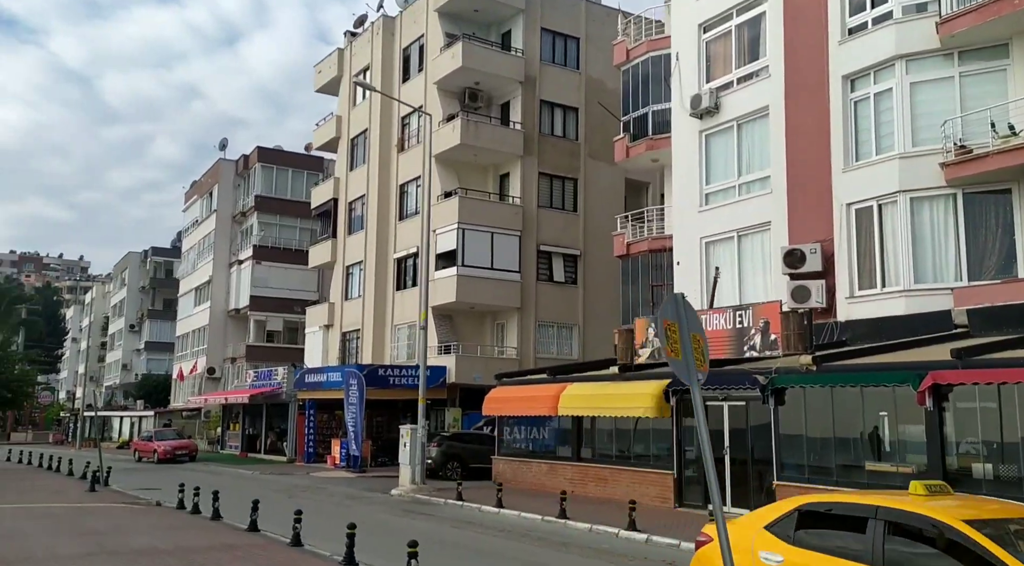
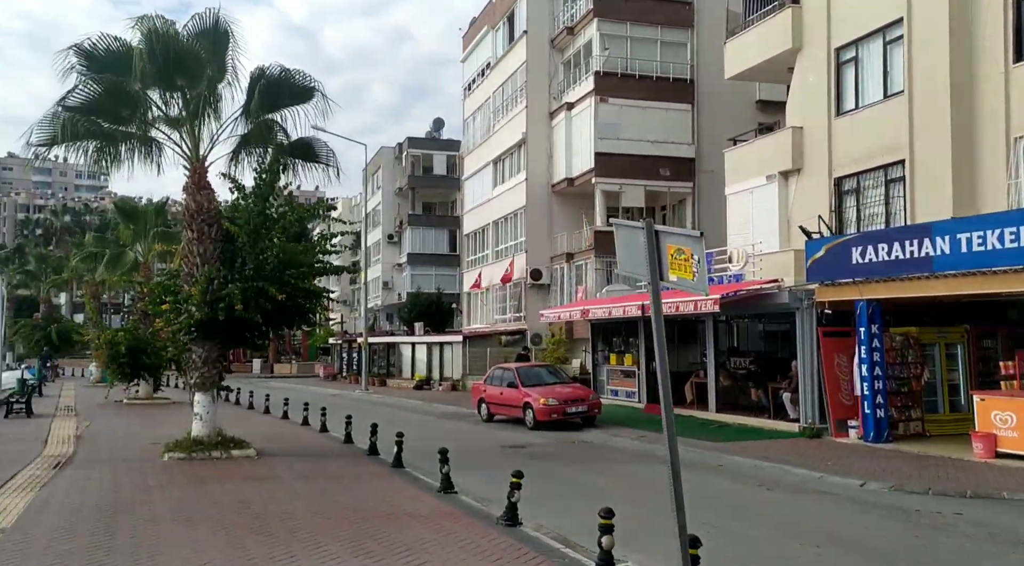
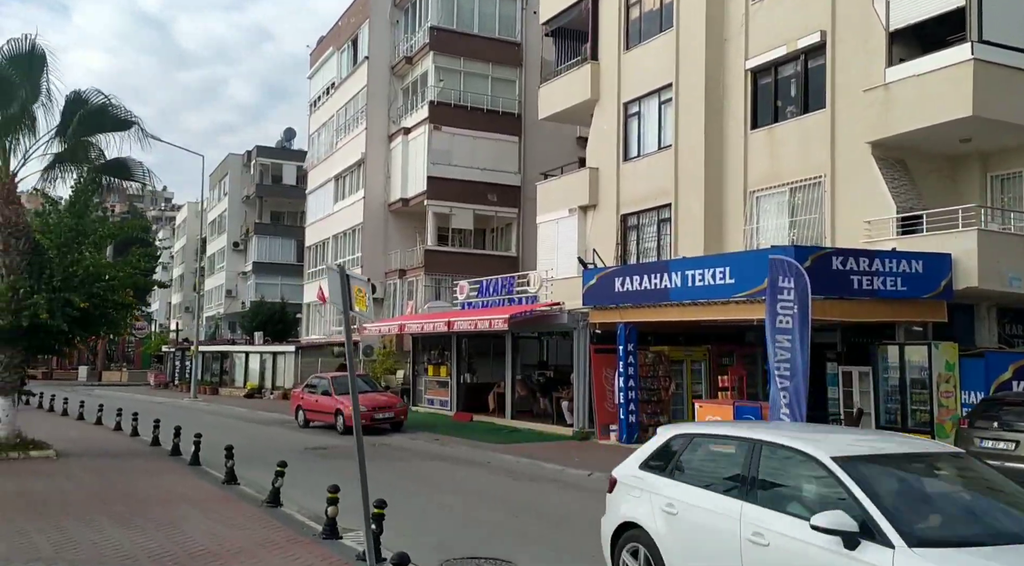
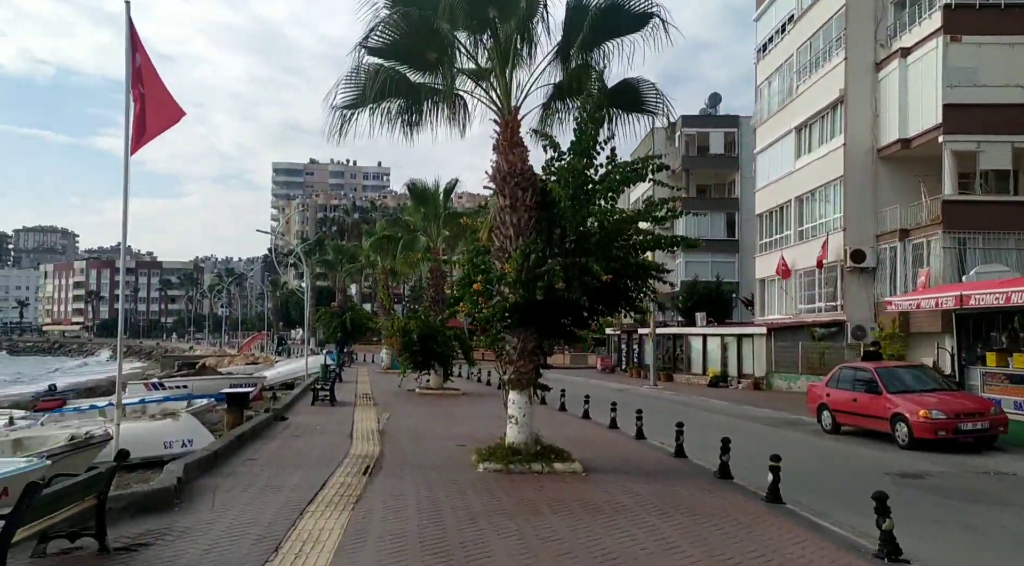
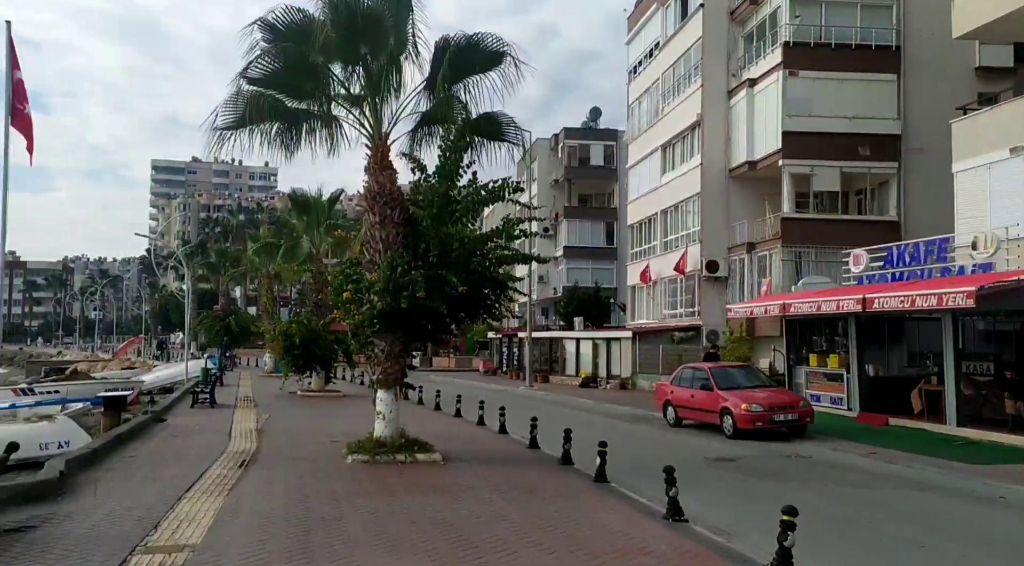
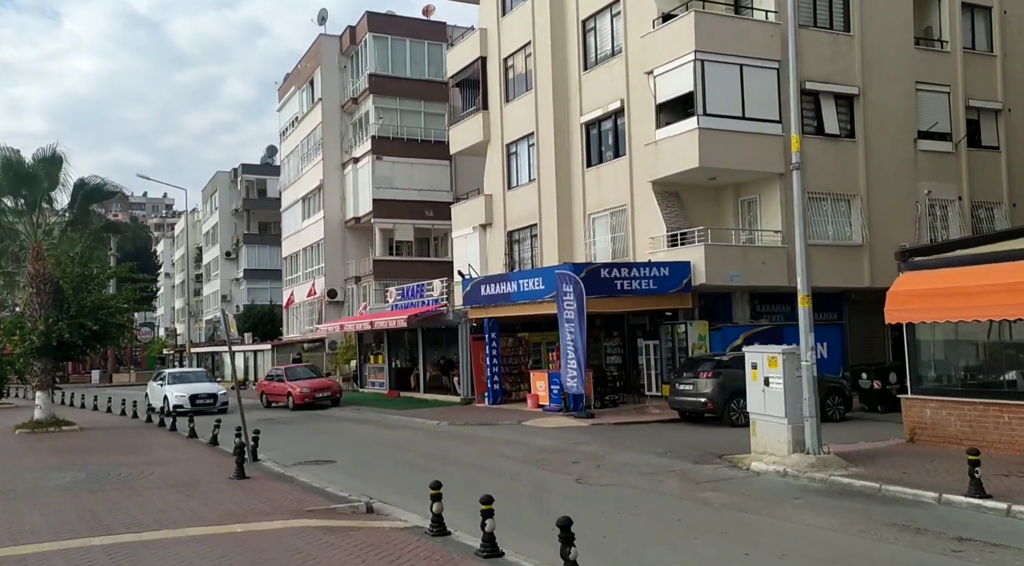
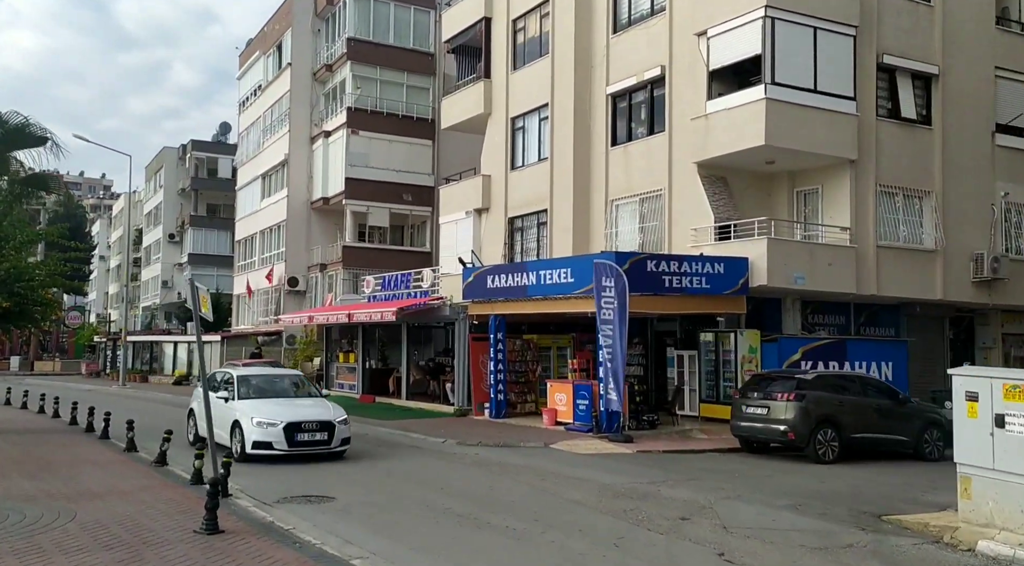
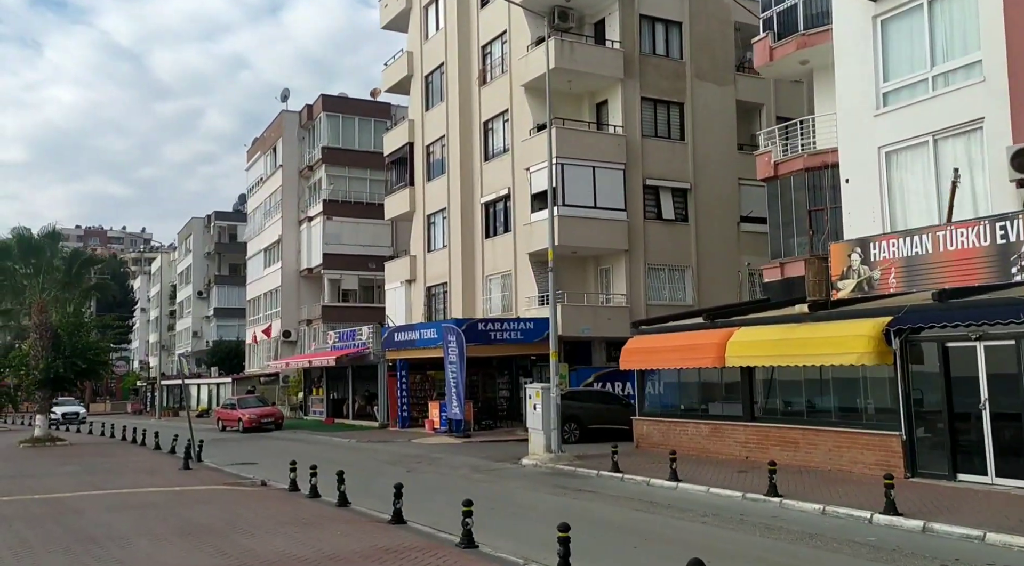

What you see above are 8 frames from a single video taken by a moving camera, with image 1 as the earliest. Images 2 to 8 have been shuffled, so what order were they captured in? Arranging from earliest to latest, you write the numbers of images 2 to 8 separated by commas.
8, 6, 7, 3, 2, 5, 4
